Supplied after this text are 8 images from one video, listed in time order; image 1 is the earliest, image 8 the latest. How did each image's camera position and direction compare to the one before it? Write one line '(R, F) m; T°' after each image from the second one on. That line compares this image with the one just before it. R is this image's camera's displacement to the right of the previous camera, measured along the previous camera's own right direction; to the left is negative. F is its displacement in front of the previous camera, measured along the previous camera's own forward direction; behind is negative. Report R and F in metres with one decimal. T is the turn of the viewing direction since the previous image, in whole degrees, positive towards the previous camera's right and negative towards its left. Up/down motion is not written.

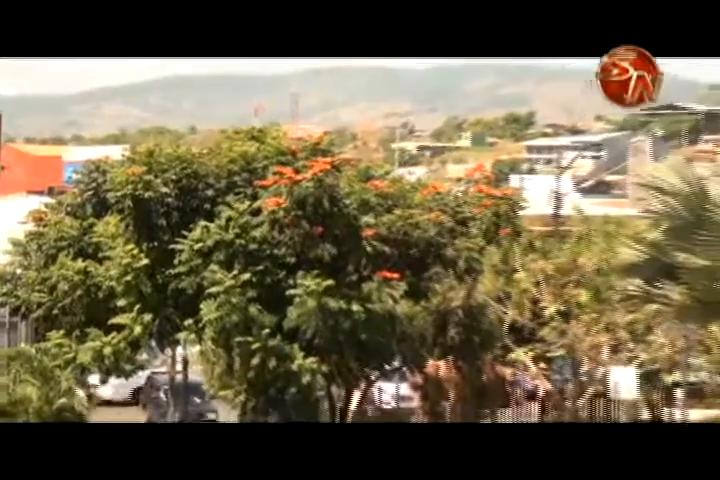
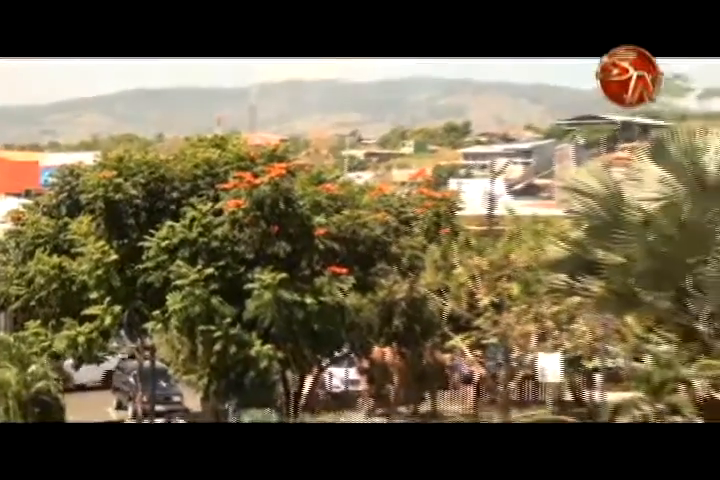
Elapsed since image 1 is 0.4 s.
(+0.2, -0.3) m; 0°
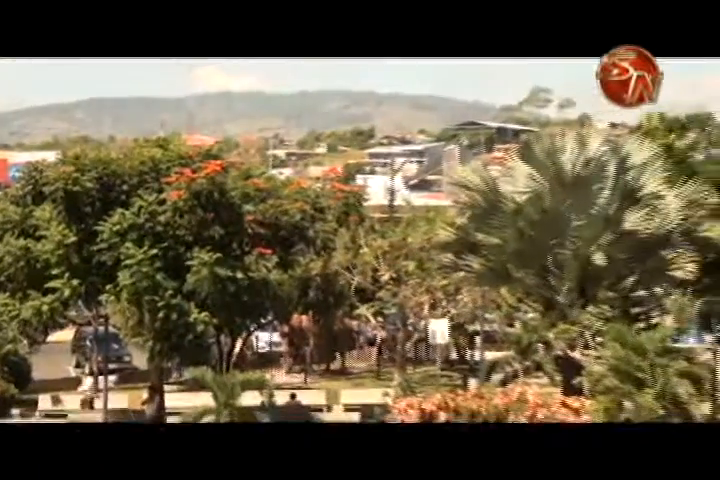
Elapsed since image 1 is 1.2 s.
(+0.2, -0.6) m; +3°
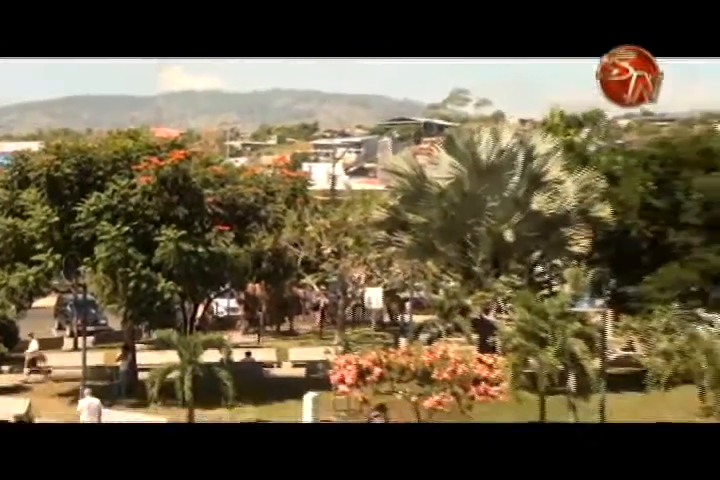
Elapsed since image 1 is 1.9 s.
(+0.2, -0.6) m; +2°
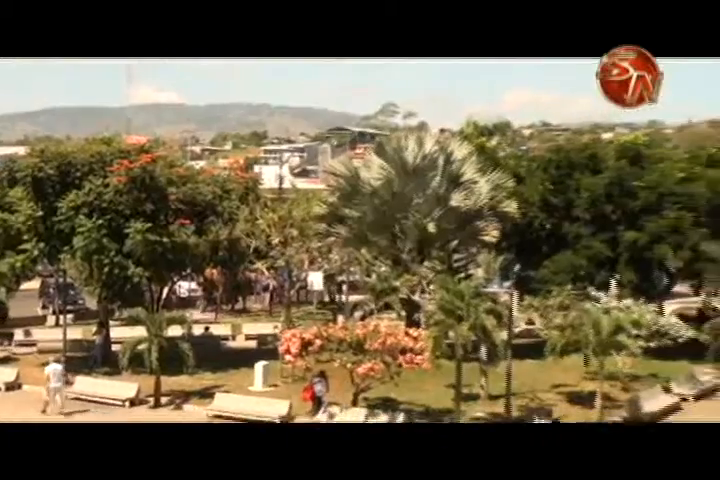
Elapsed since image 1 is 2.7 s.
(+0.2, -0.7) m; +2°
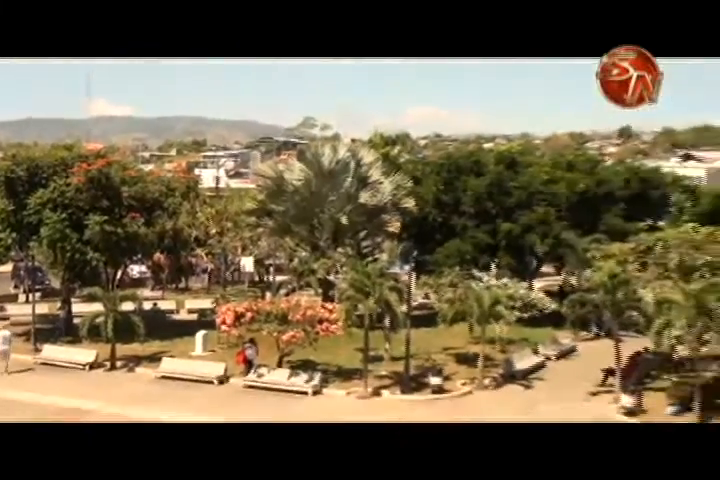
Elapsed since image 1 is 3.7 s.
(+0.2, -1.1) m; +4°
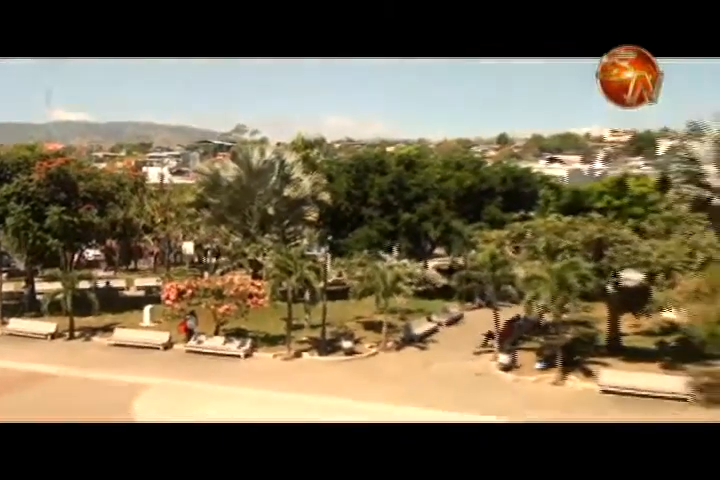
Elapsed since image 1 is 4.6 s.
(0.0, -1.2) m; +6°
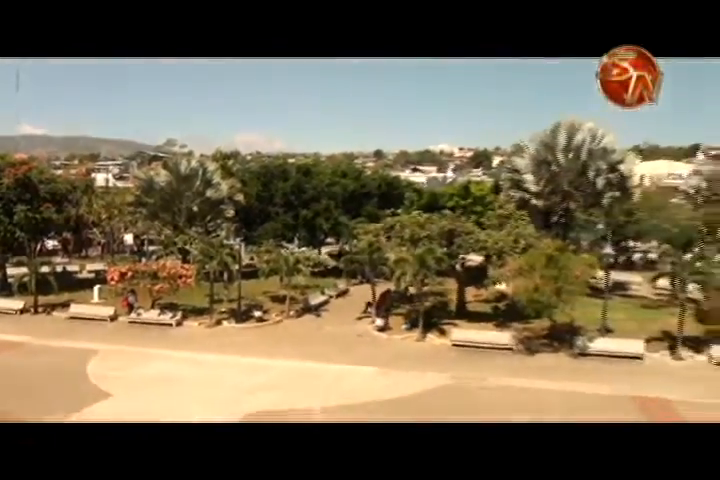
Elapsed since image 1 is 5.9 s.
(-0.5, -2.1) m; +10°
